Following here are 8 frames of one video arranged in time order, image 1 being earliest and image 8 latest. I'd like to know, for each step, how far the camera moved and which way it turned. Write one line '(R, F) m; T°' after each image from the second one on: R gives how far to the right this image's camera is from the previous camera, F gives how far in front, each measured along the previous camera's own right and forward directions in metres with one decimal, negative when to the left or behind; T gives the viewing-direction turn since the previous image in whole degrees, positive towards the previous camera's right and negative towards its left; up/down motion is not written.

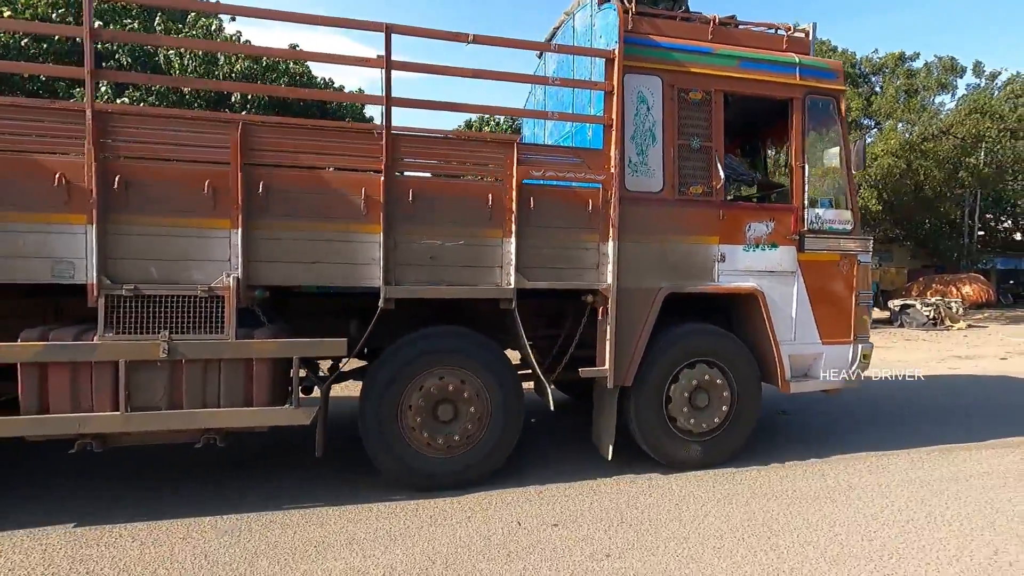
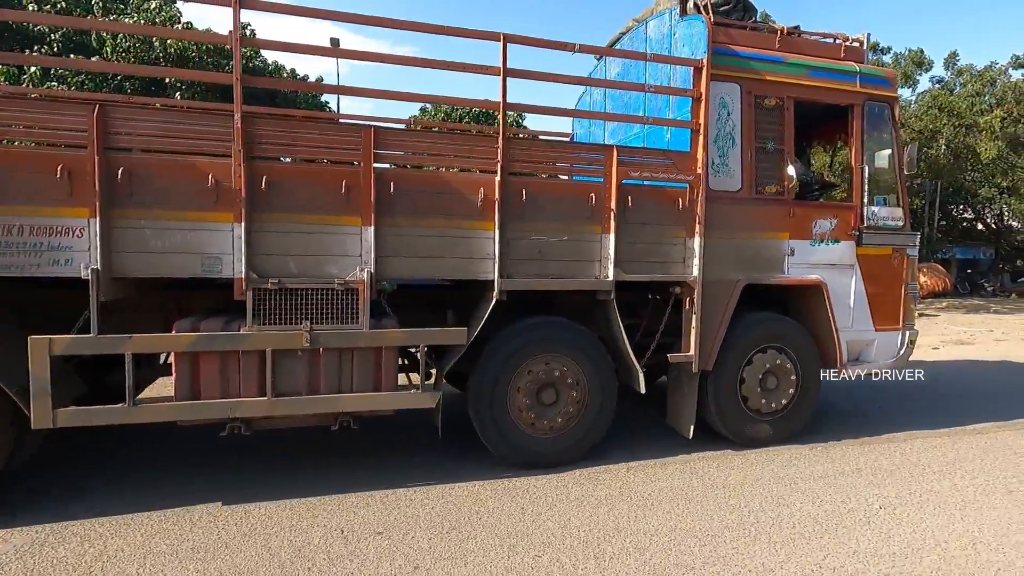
(-1.0, -0.3) m; +2°
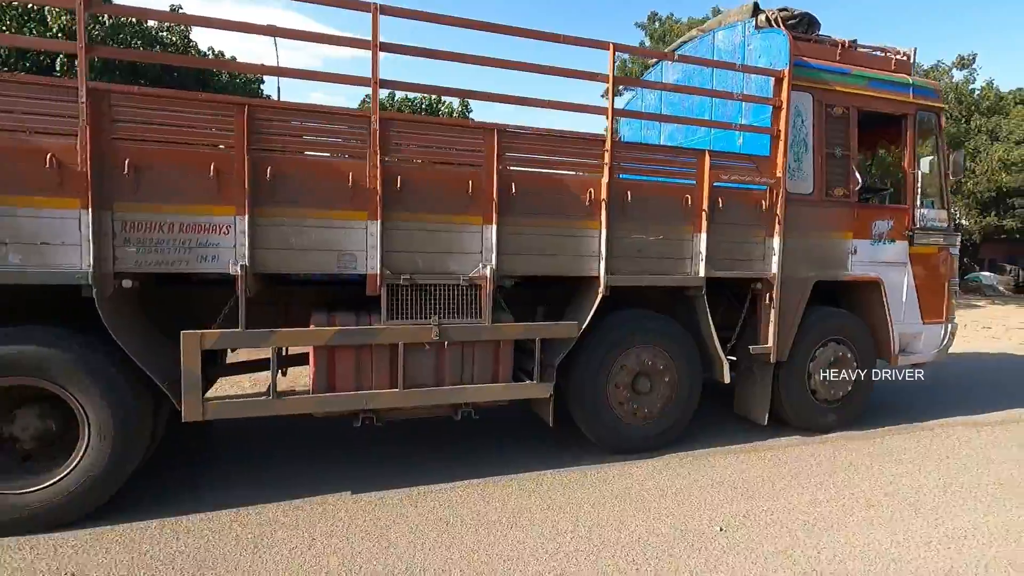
(-1.1, -0.2) m; +3°
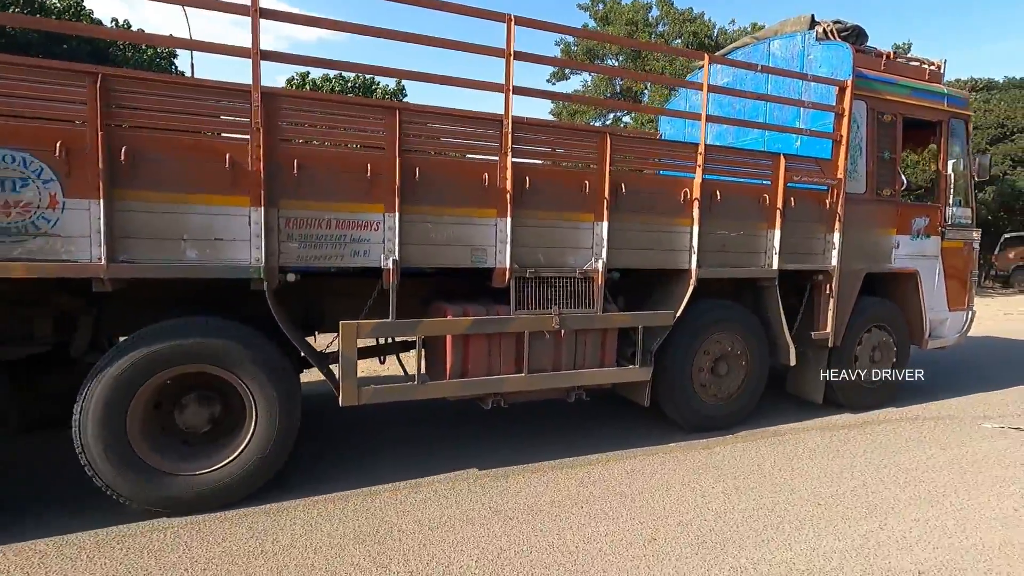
(-1.2, -0.3) m; +4°
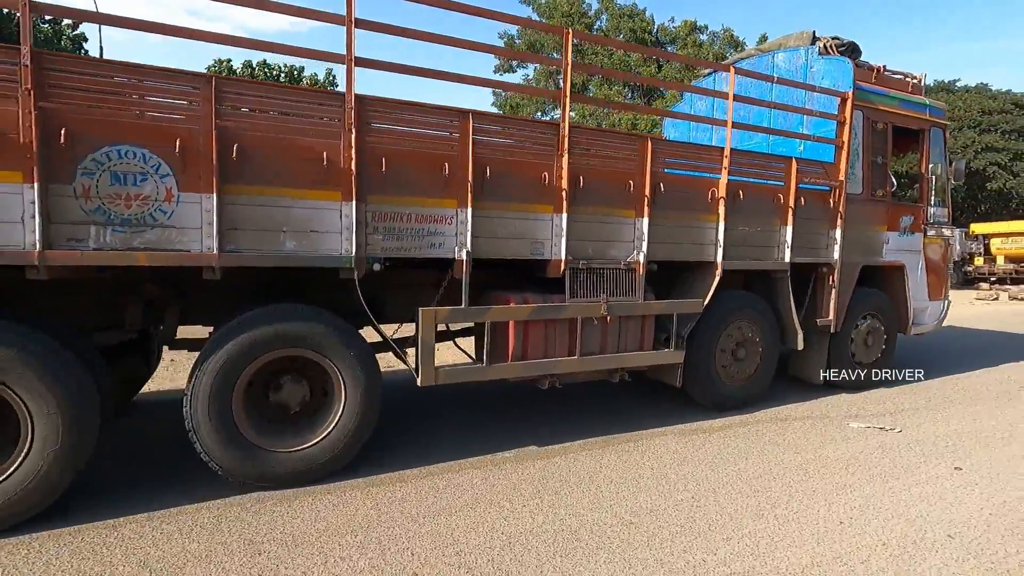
(-0.7, -0.3) m; +4°
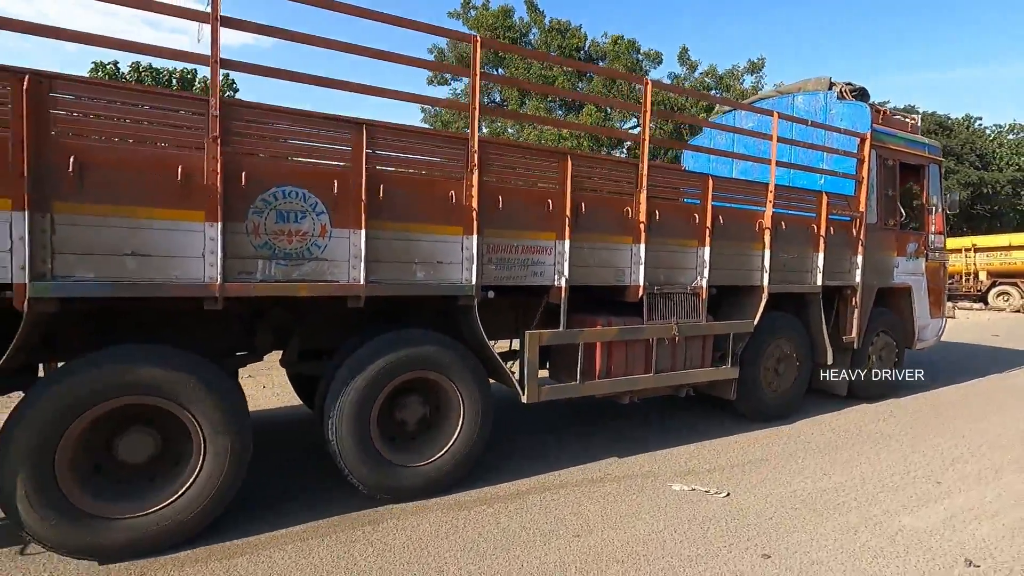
(-1.1, -0.4) m; +3°
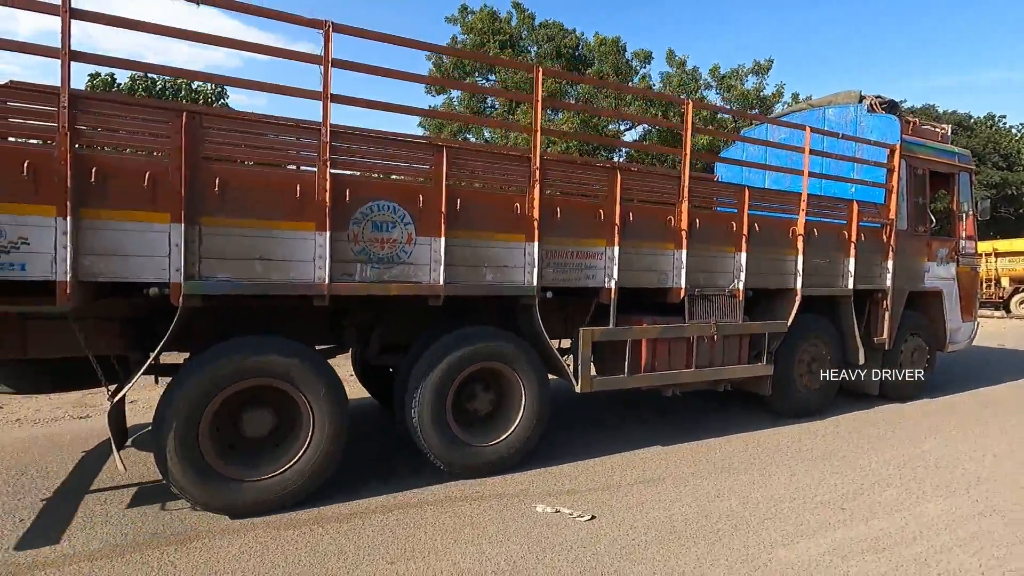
(-0.3, -0.5) m; -3°
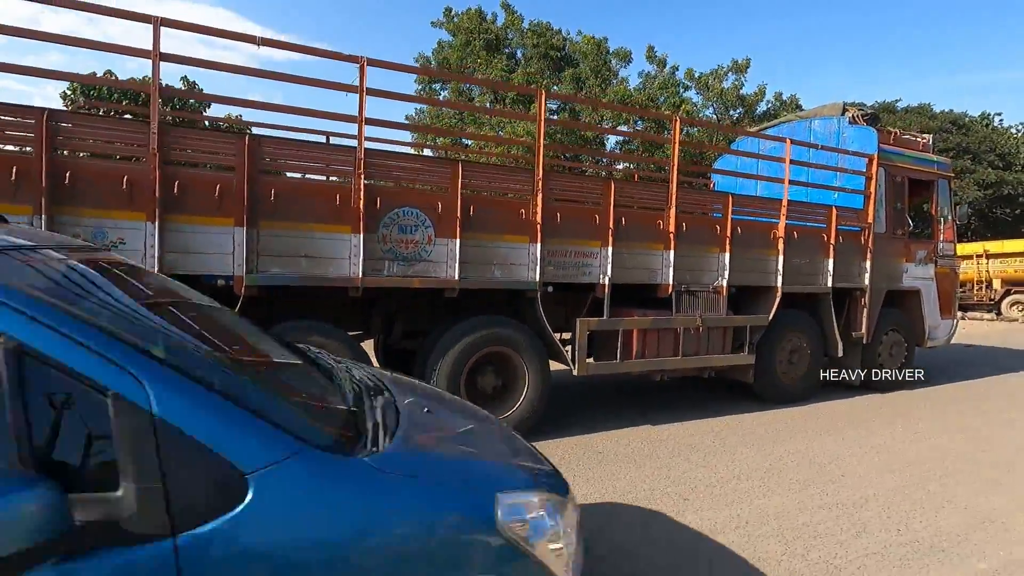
(+0.1, -0.7) m; -1°
